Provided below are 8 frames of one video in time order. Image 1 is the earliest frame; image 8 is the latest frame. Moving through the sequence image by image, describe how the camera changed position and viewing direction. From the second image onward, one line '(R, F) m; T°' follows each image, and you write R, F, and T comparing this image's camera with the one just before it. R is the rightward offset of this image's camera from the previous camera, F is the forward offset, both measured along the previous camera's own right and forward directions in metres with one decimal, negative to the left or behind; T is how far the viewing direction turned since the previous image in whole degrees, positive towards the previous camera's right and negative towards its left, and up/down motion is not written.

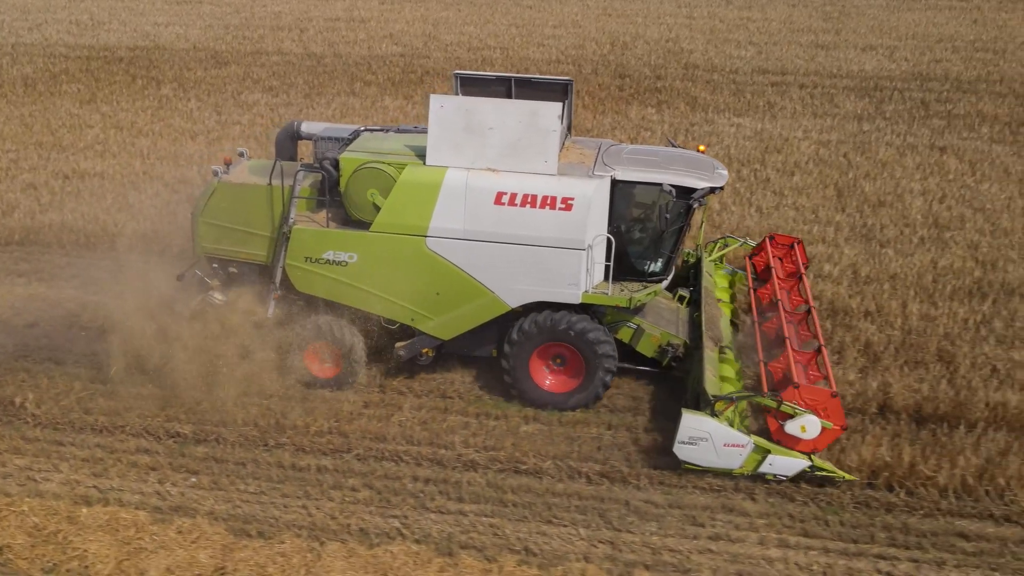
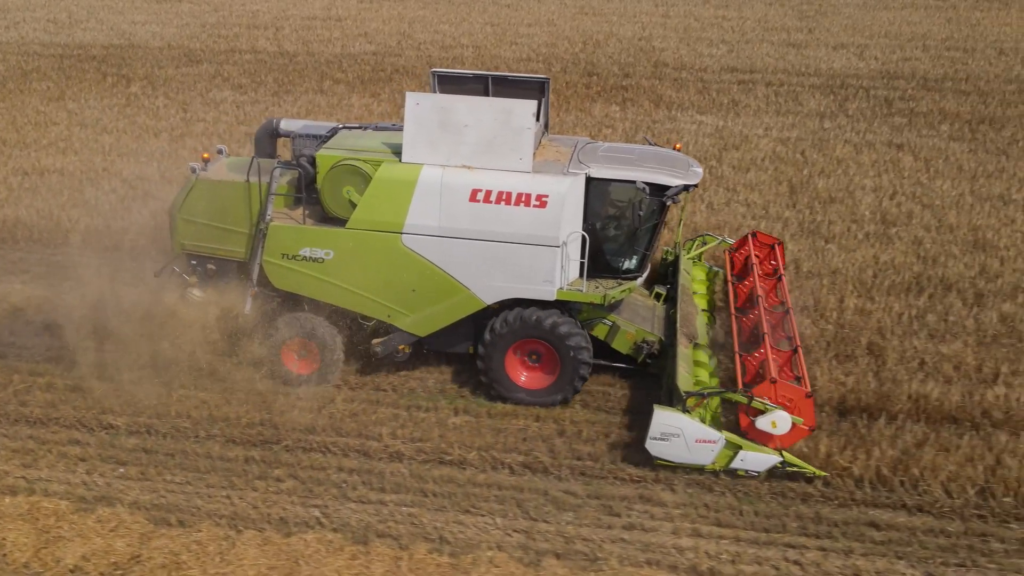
(+0.5, -0.1) m; 0°
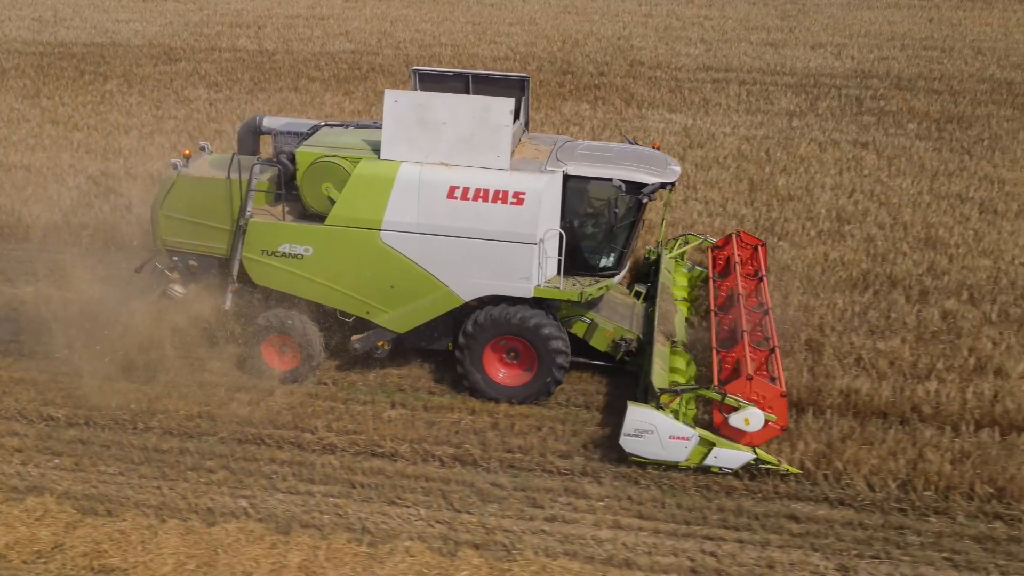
(+0.4, -0.1) m; 0°
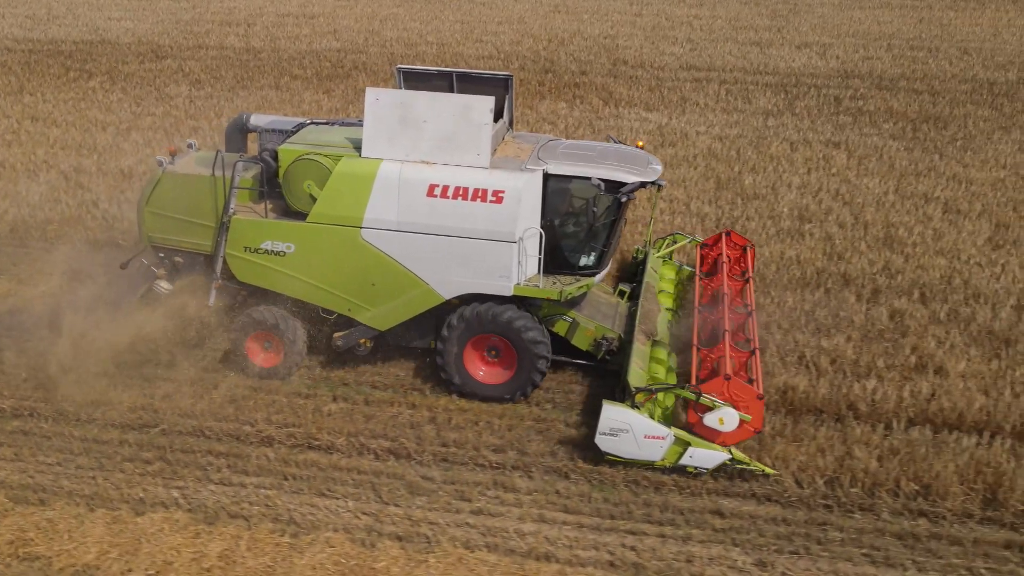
(+0.5, -0.1) m; -1°
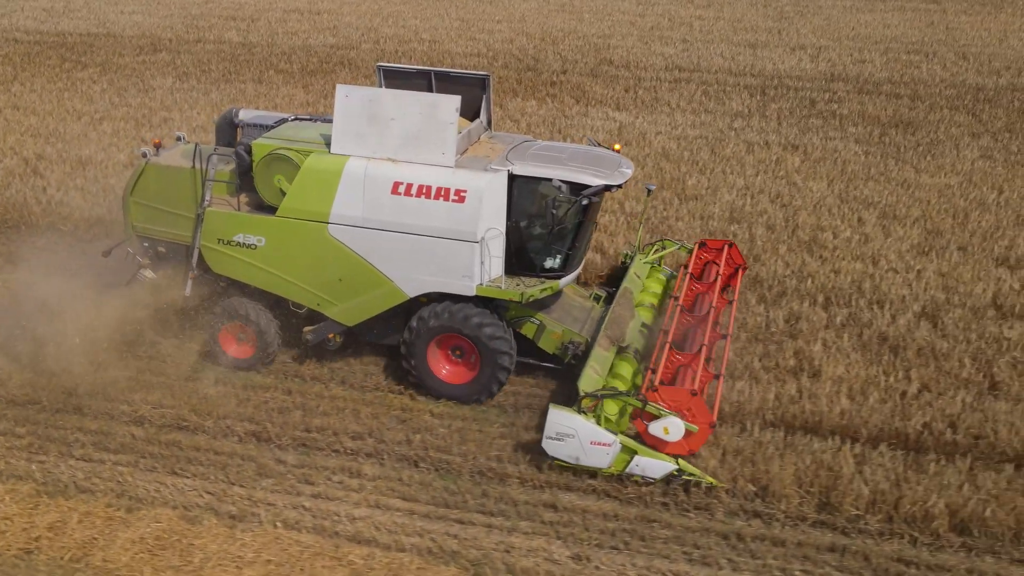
(+1.2, -0.1) m; -3°
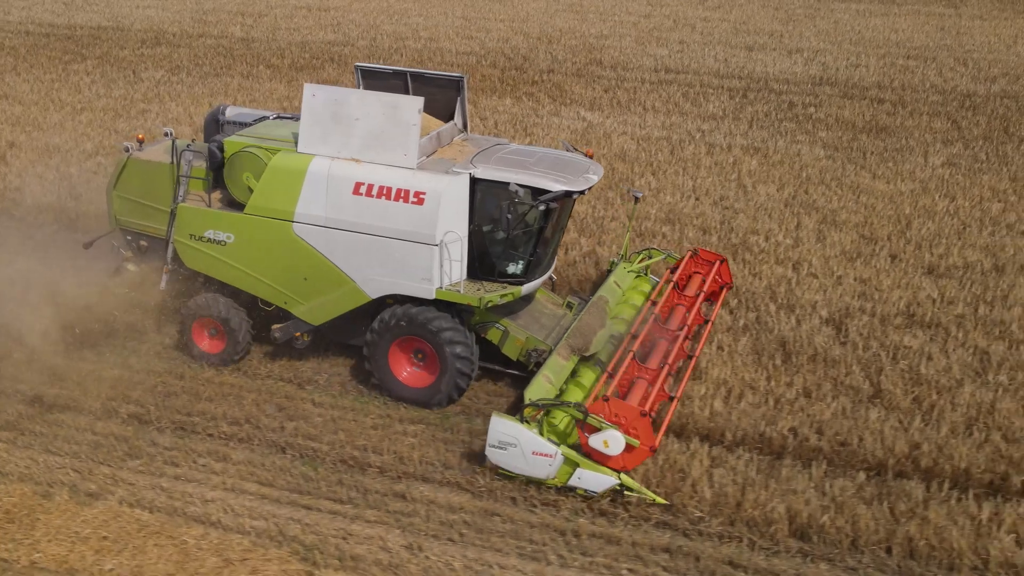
(+1.1, 0.0) m; -3°
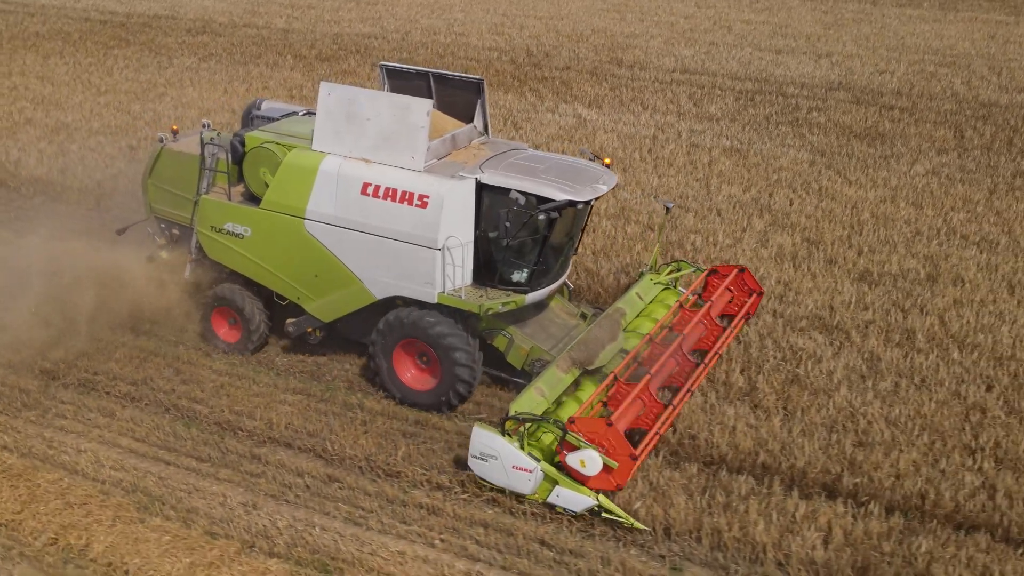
(+1.4, -0.2) m; -6°
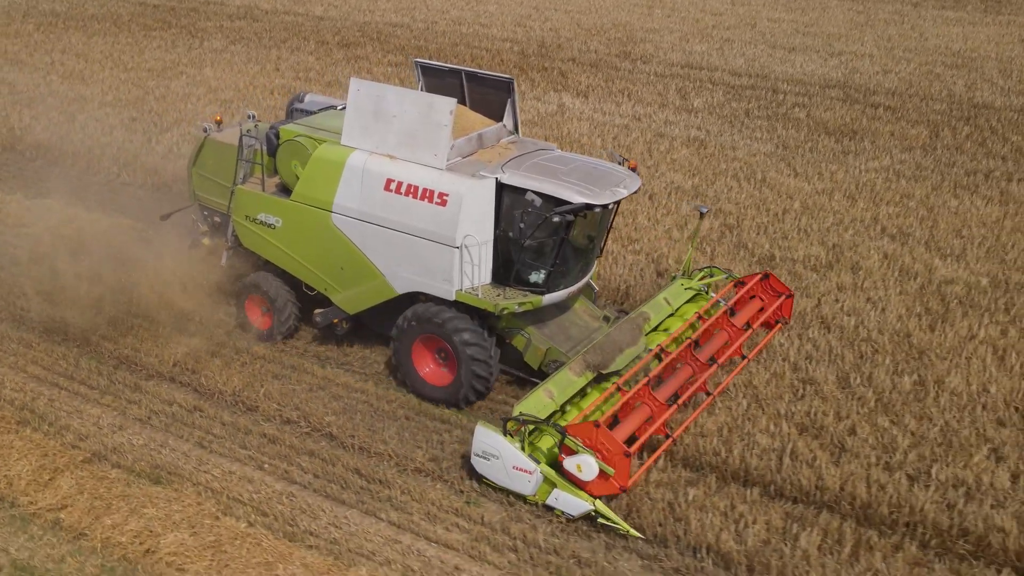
(+1.6, -0.5) m; -6°
